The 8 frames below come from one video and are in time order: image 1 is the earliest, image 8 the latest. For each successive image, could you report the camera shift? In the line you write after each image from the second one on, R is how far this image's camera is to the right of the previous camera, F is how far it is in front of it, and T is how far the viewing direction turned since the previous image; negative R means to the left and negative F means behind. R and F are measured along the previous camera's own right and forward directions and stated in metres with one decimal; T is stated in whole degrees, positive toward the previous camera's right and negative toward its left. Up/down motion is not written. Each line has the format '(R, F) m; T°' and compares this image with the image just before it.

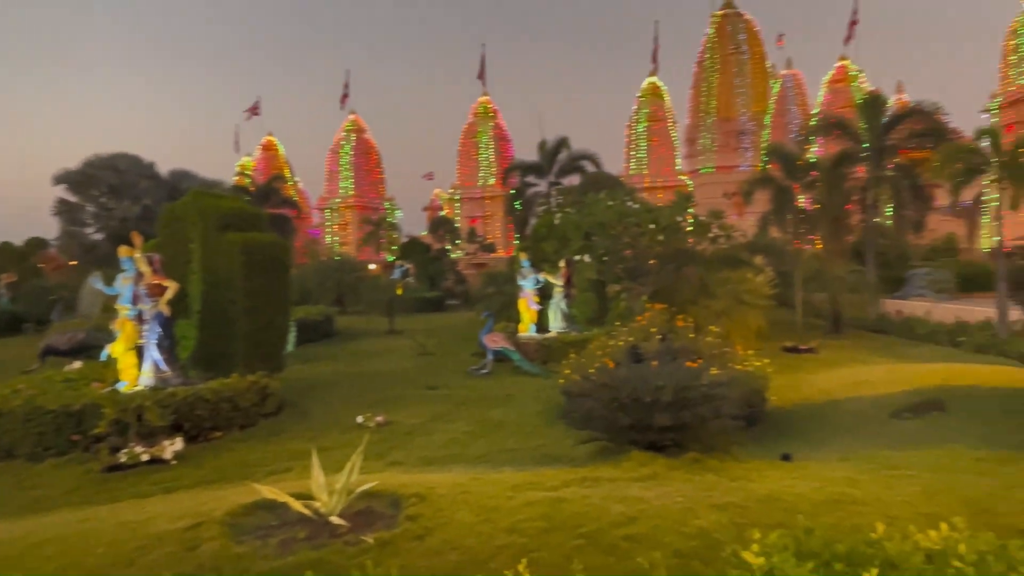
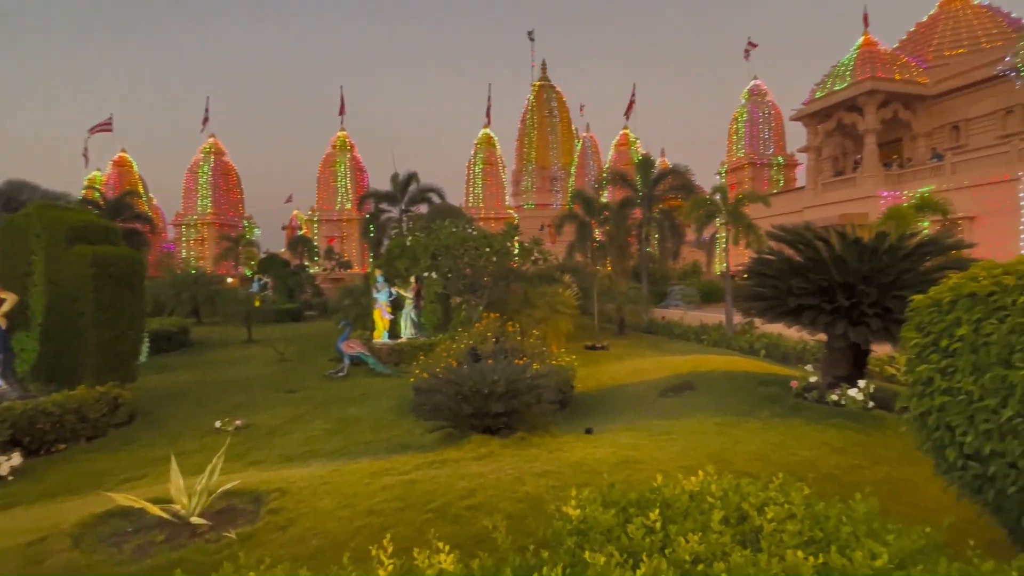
(+0.5, -1.1) m; +13°
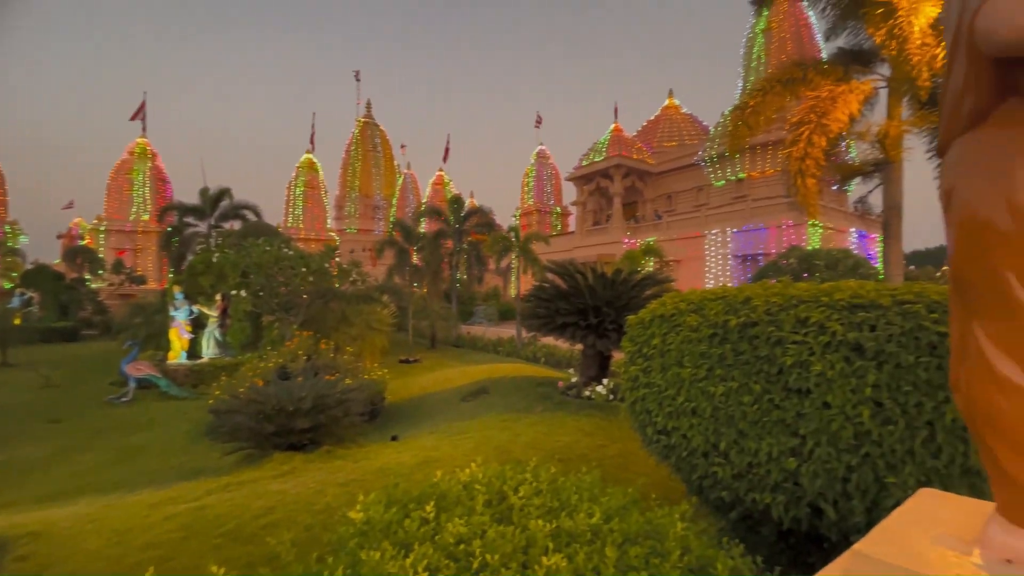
(+0.1, -1.0) m; +21°
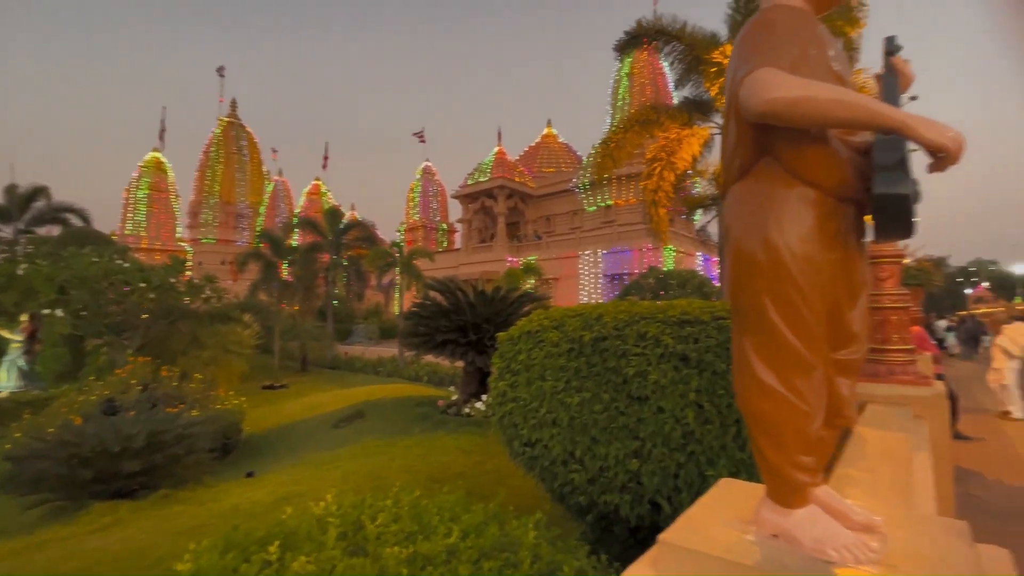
(+0.1, 0.0) m; +14°
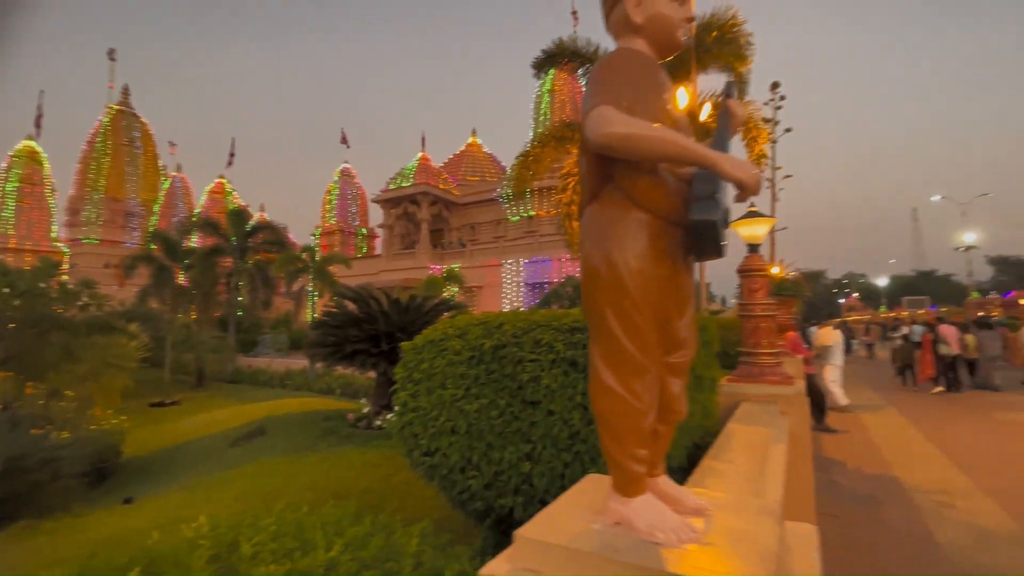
(+0.2, -0.1) m; +9°
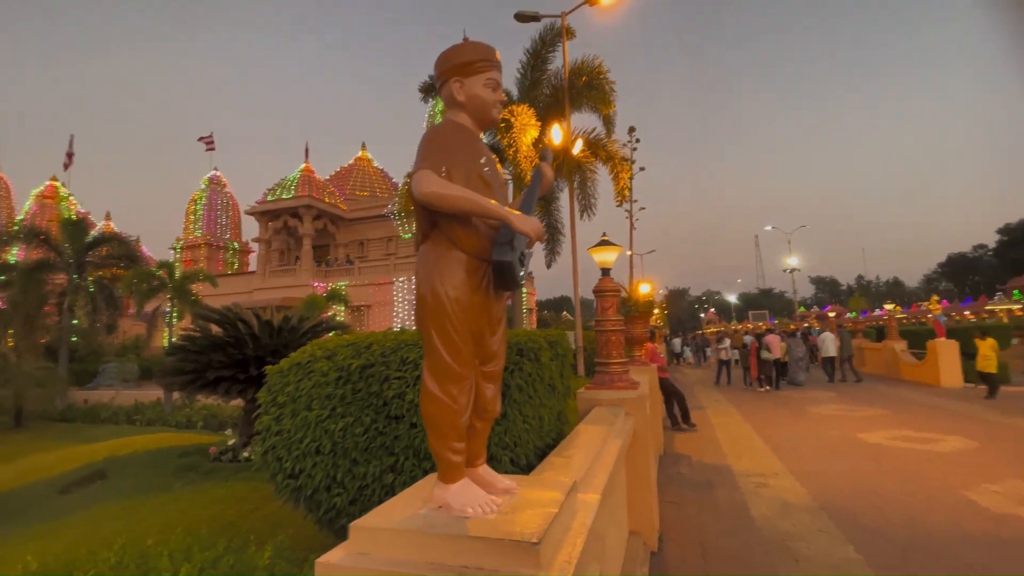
(+0.2, -0.3) m; +13°
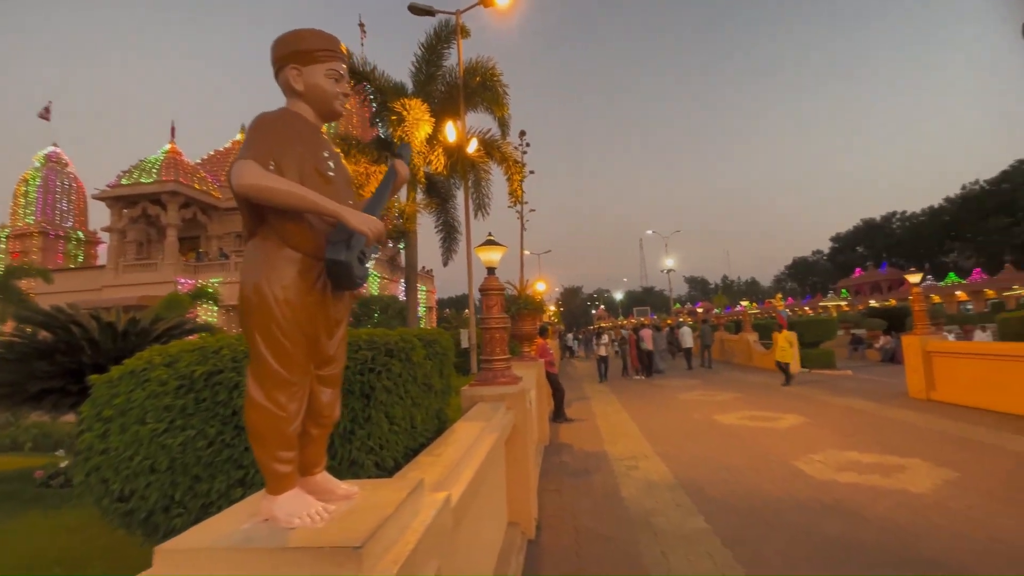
(+0.2, 0.0) m; +12°
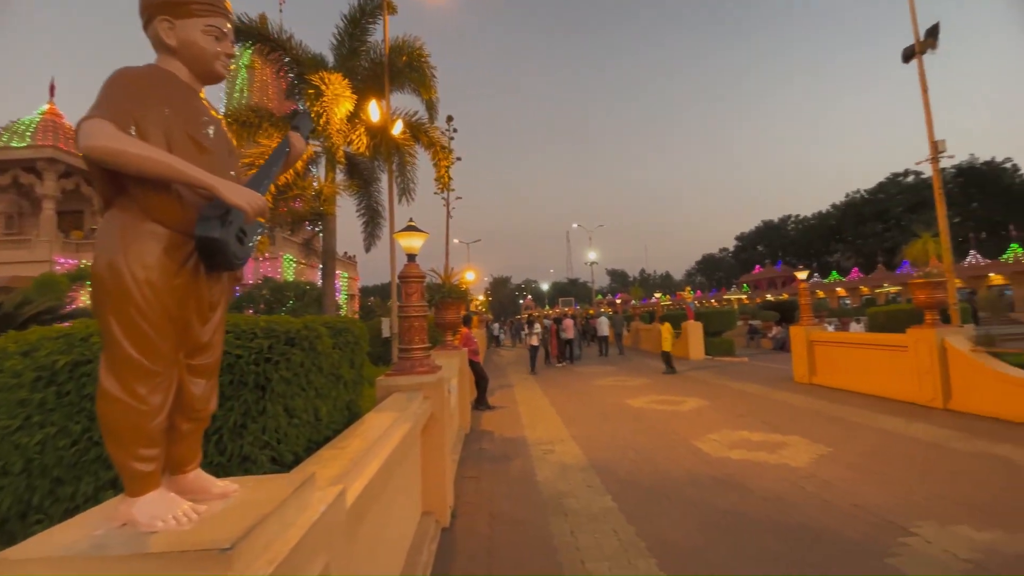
(+0.1, 0.0) m; +9°
